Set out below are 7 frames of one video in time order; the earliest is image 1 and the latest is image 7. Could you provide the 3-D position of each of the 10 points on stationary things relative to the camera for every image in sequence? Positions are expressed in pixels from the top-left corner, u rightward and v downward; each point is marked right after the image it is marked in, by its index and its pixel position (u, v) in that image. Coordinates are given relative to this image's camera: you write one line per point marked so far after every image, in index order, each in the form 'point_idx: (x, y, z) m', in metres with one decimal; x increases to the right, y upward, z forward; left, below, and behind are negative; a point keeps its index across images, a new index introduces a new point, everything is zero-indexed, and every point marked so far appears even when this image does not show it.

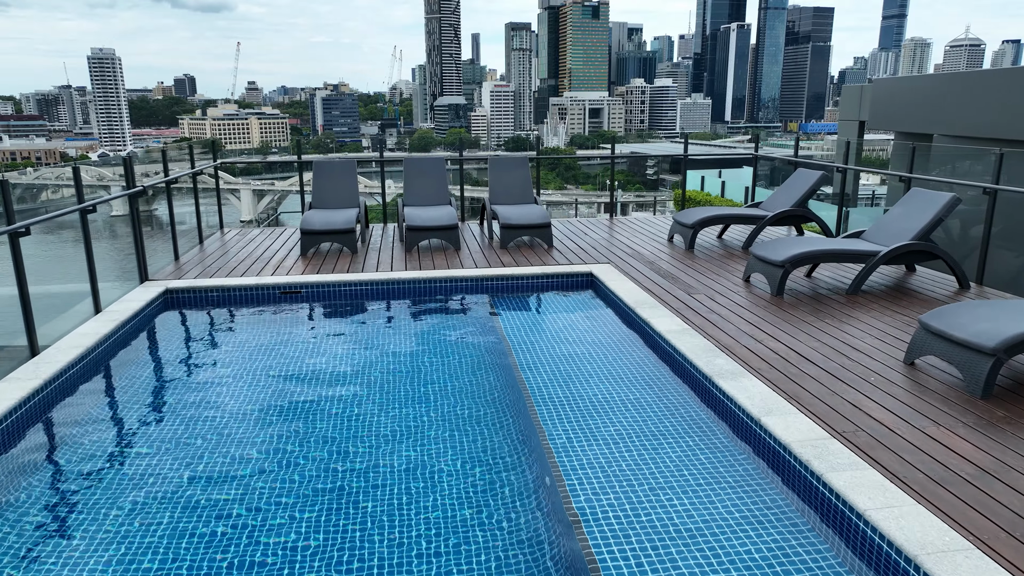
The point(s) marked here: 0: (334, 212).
0: (-1.8, +0.8, +6.7) m
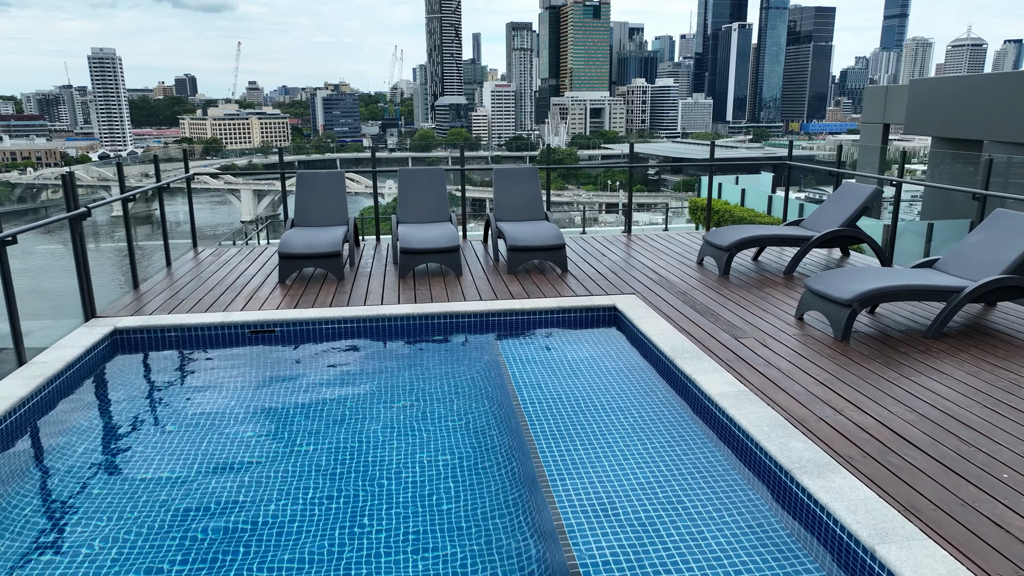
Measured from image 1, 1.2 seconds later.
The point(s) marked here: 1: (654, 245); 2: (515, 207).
0: (-1.7, +0.5, +5.9) m
1: (+1.5, +0.5, +7.0) m
2: (0.0, +0.8, +6.5) m
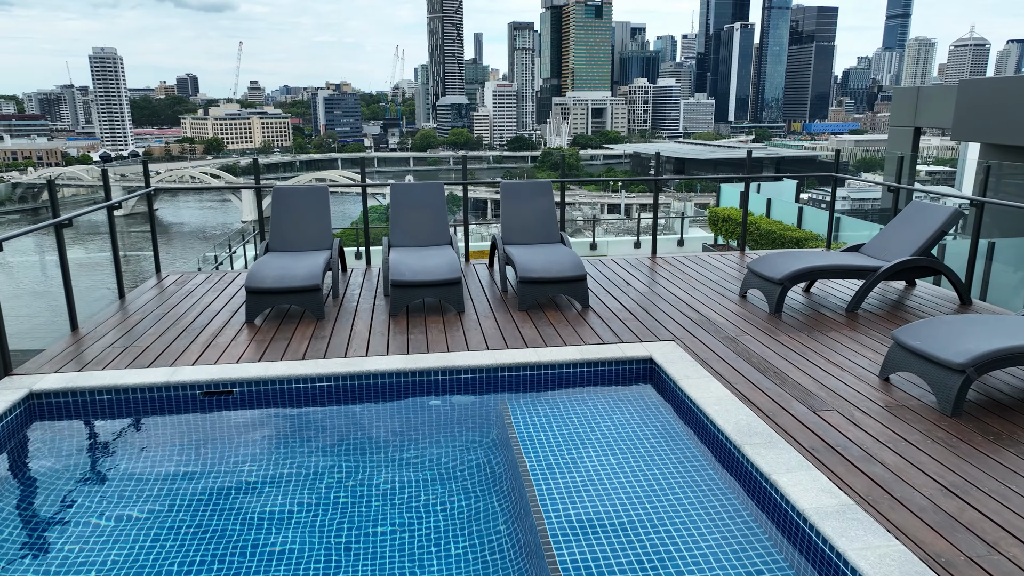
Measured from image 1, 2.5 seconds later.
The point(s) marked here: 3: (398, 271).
0: (-1.7, +0.2, +5.1) m
1: (+1.6, +0.2, +6.2) m
2: (+0.1, +0.6, +5.6) m
3: (-0.8, +0.1, +4.8) m
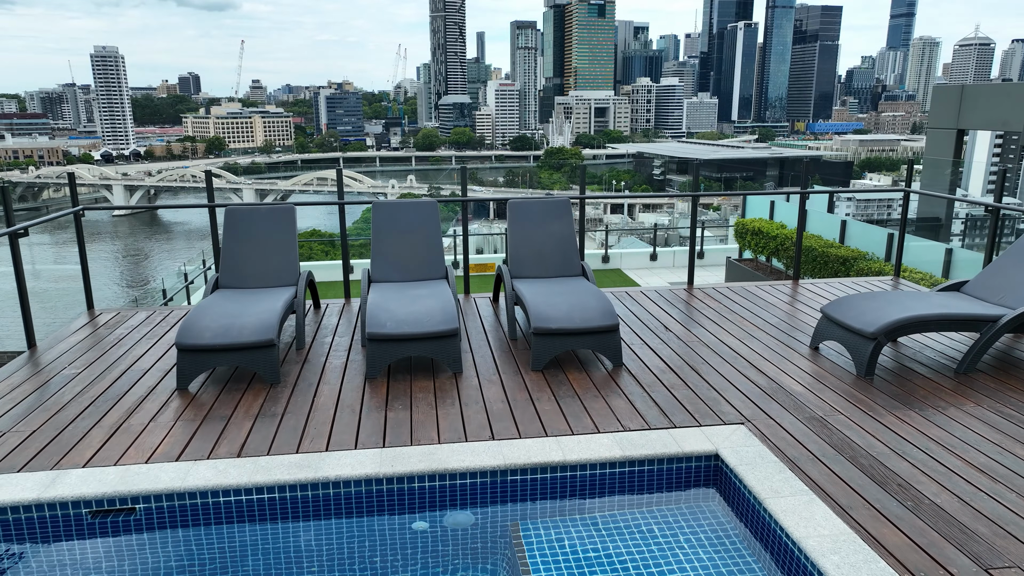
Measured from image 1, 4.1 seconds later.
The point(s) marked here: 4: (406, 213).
0: (-1.6, -0.1, +4.0) m
1: (+1.7, -0.1, +5.1) m
2: (+0.2, +0.3, +4.5) m
3: (-0.8, -0.2, +3.7) m
4: (-0.7, +0.5, +4.5) m
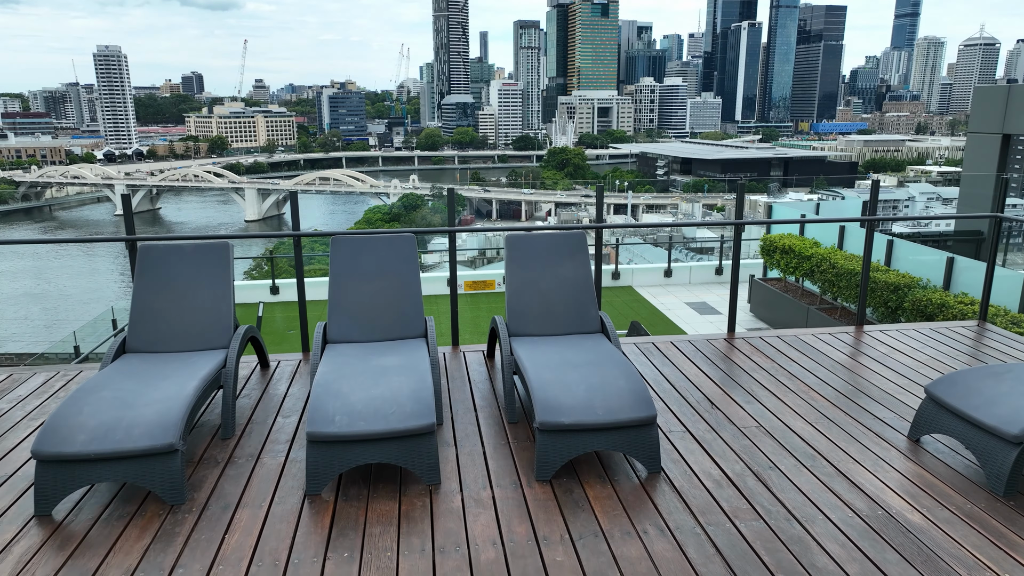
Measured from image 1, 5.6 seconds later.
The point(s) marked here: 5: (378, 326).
0: (-1.6, -0.4, +3.0) m
1: (+1.7, -0.5, +4.1) m
2: (+0.2, -0.1, +3.5) m
3: (-0.8, -0.5, +2.7) m
4: (-0.7, +0.2, +3.5) m
5: (-0.7, -0.2, +3.4) m
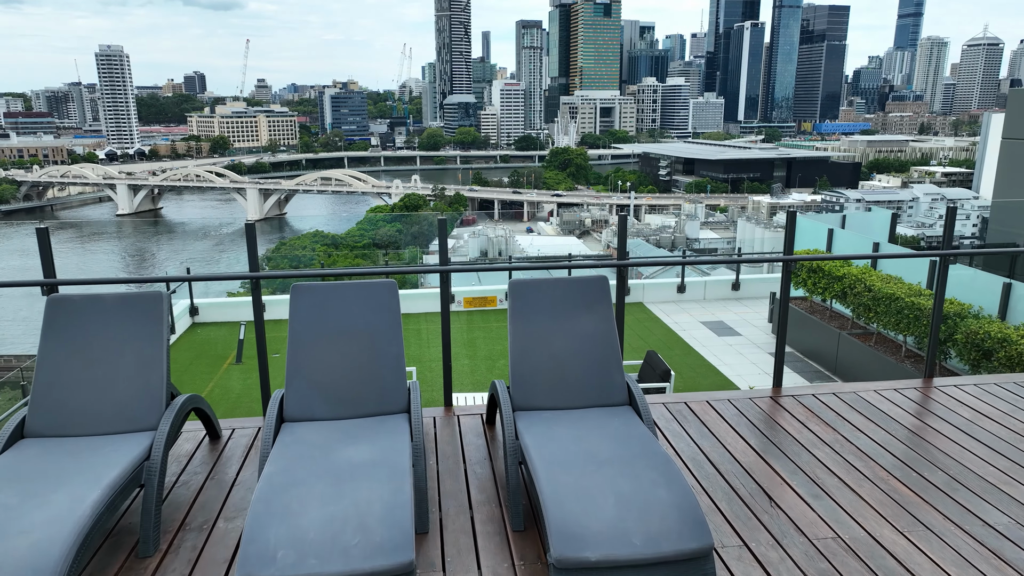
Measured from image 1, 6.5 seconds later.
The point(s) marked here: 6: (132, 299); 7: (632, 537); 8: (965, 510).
0: (-1.6, -0.6, +2.3) m
1: (+1.7, -0.7, +3.4) m
2: (+0.2, -0.3, +2.8) m
3: (-0.8, -0.8, +2.0) m
4: (-0.7, -0.1, +2.8) m
5: (-0.7, -0.4, +2.7) m
6: (-1.6, -0.1, +2.7) m
7: (+0.4, -0.8, +2.0) m
8: (+1.9, -0.9, +2.7) m
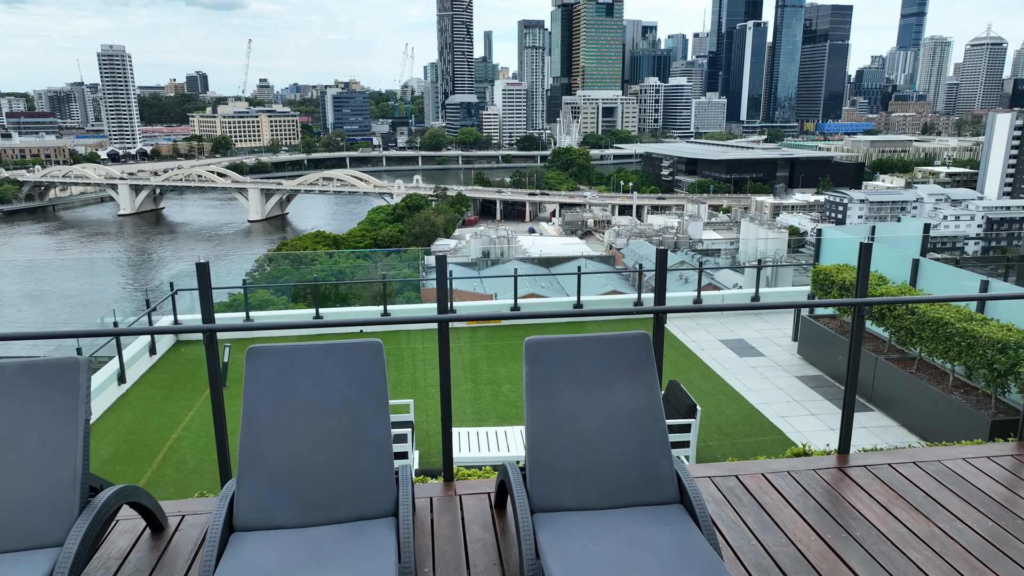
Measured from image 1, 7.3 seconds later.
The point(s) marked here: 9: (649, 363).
0: (-1.5, -0.9, +1.7) m
1: (+1.8, -0.9, +2.7) m
2: (+0.2, -0.5, +2.2) m
3: (-0.7, -1.0, +1.4) m
4: (-0.7, -0.3, +2.2) m
5: (-0.6, -0.7, +2.1) m
6: (-1.5, -0.3, +2.1) m
7: (+0.4, -1.0, +1.4) m
8: (+1.9, -1.1, +2.0) m
9: (+0.5, -0.3, +2.3) m
